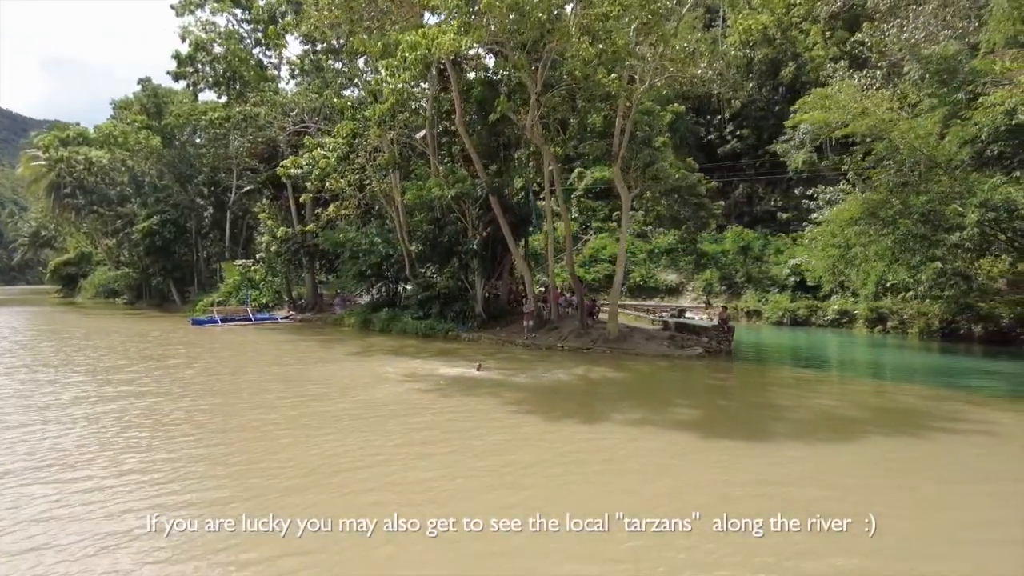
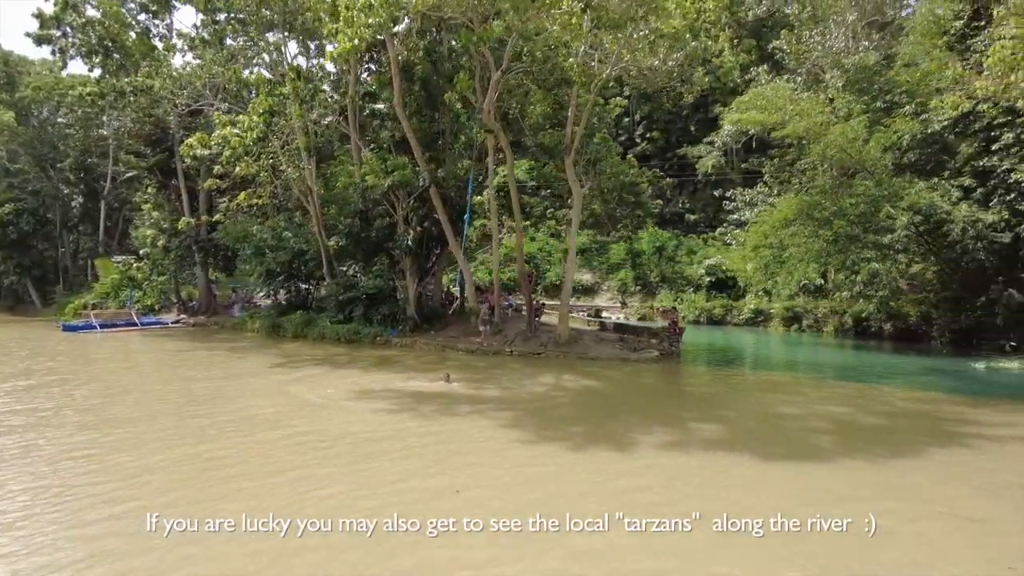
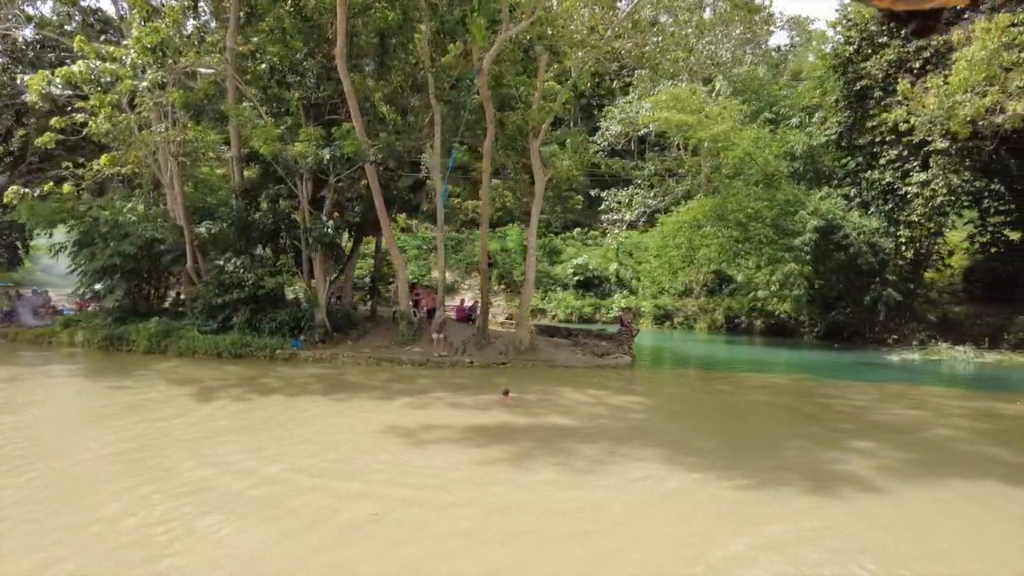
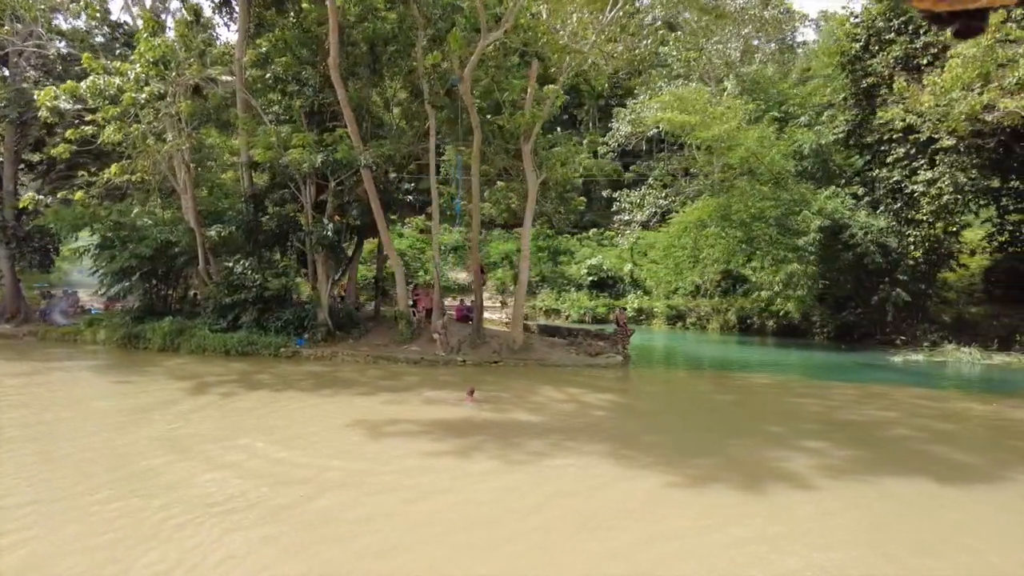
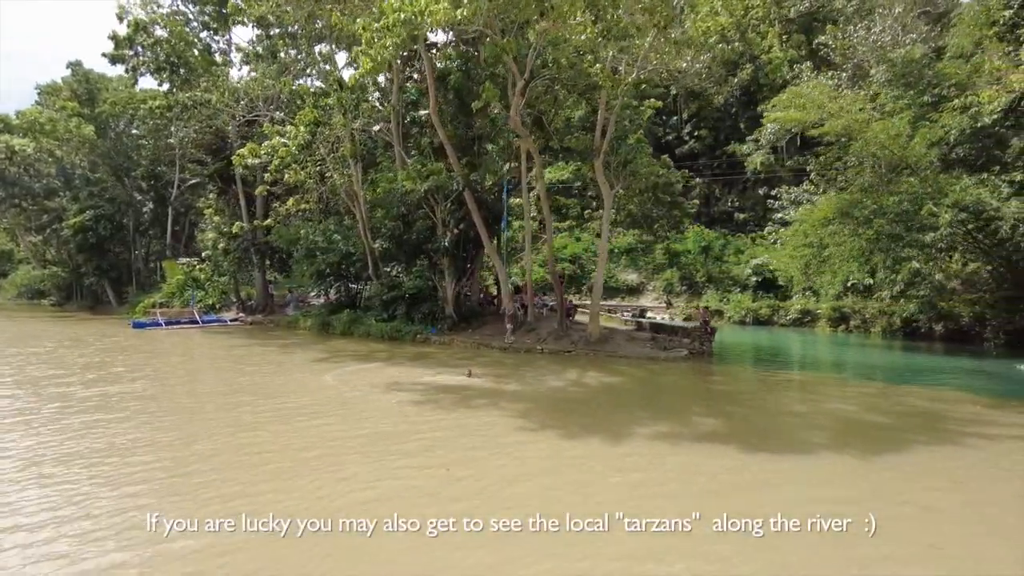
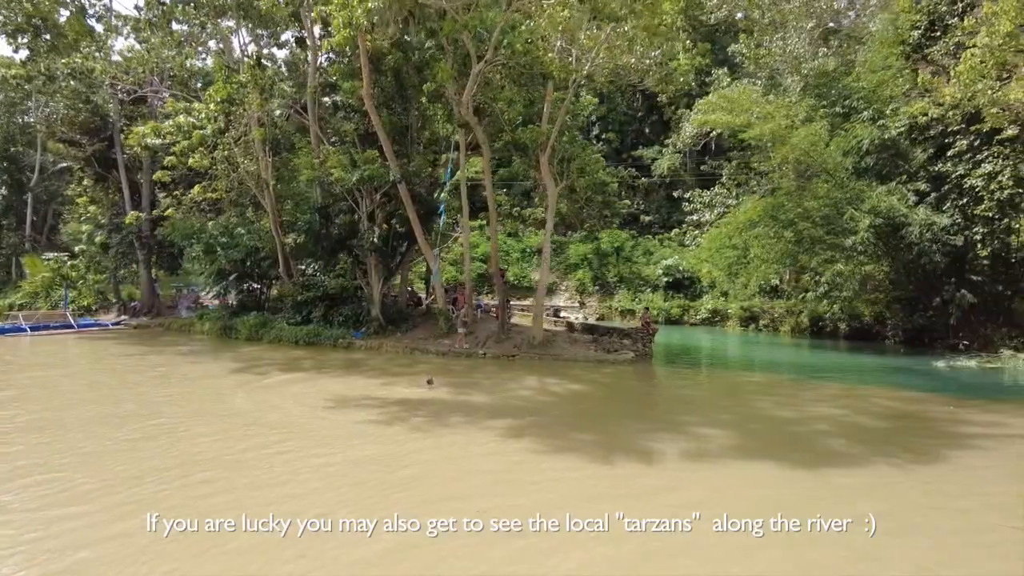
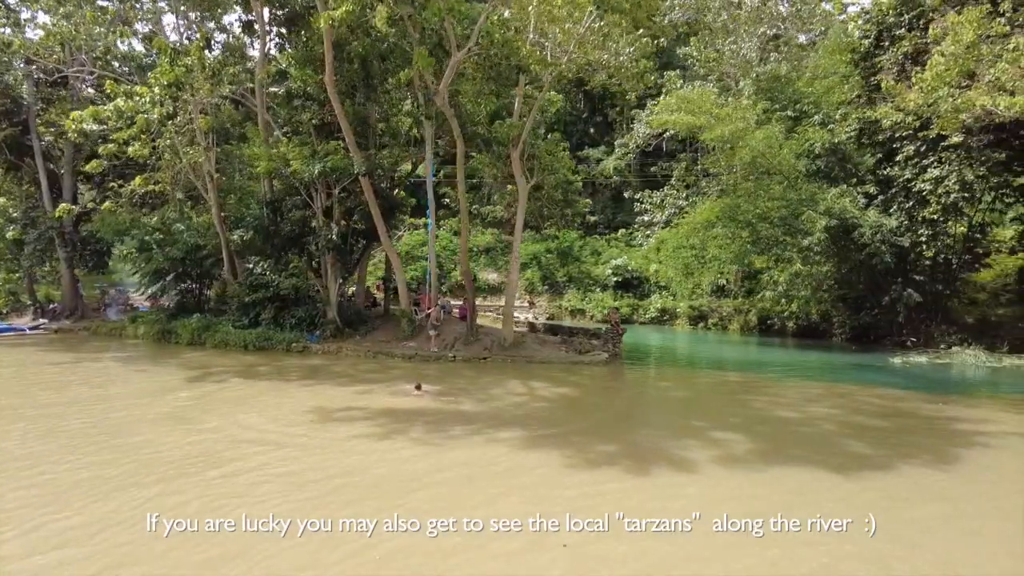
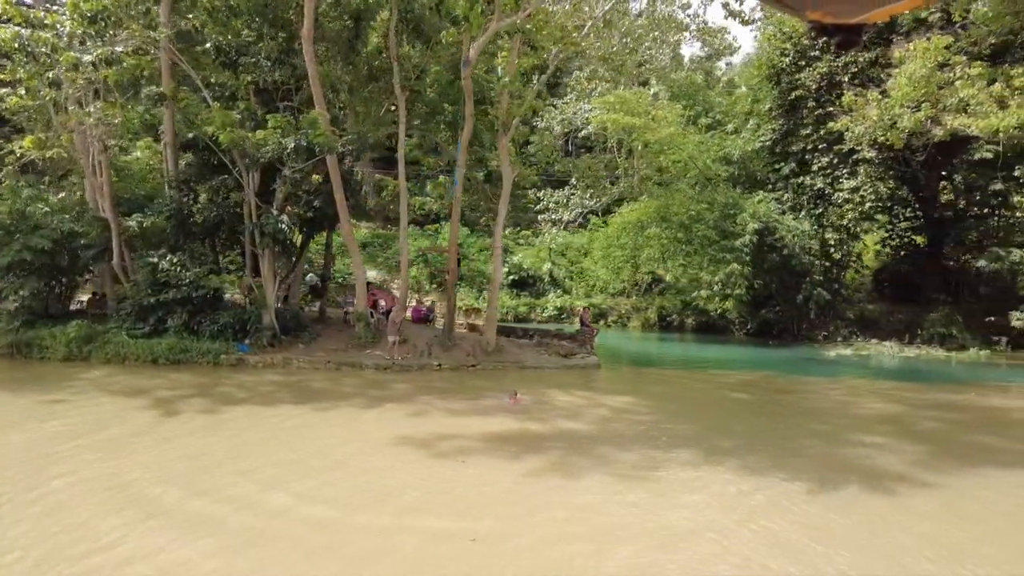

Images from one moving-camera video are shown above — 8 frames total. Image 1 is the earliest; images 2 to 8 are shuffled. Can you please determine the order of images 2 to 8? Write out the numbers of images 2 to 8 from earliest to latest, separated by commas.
5, 2, 6, 7, 4, 3, 8
